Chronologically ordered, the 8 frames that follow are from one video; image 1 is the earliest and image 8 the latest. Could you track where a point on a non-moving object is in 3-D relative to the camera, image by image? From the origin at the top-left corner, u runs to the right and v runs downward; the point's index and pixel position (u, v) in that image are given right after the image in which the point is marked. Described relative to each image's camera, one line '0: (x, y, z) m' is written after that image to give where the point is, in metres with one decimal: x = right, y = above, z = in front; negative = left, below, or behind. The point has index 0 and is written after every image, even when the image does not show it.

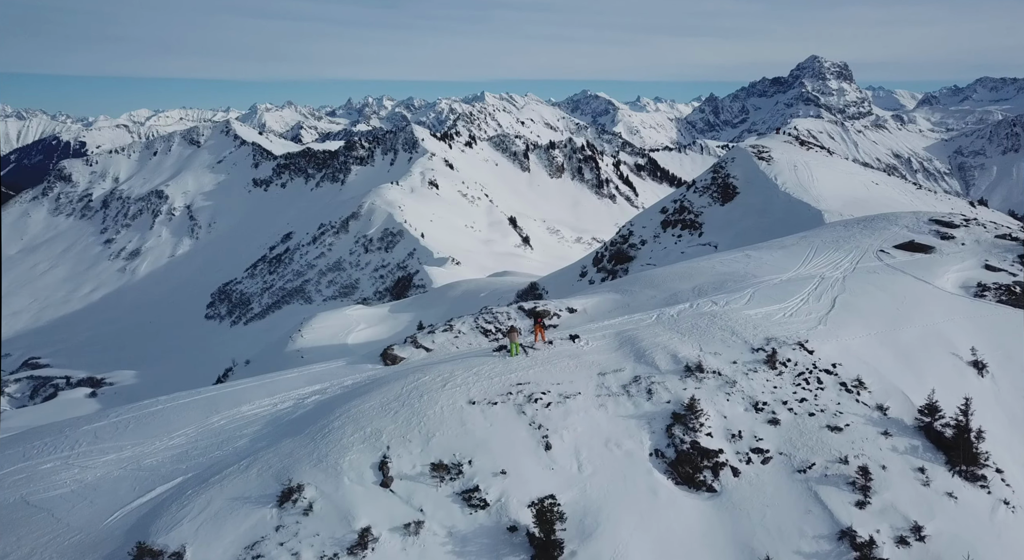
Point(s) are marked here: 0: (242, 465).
0: (-7.7, -5.4, +18.3) m
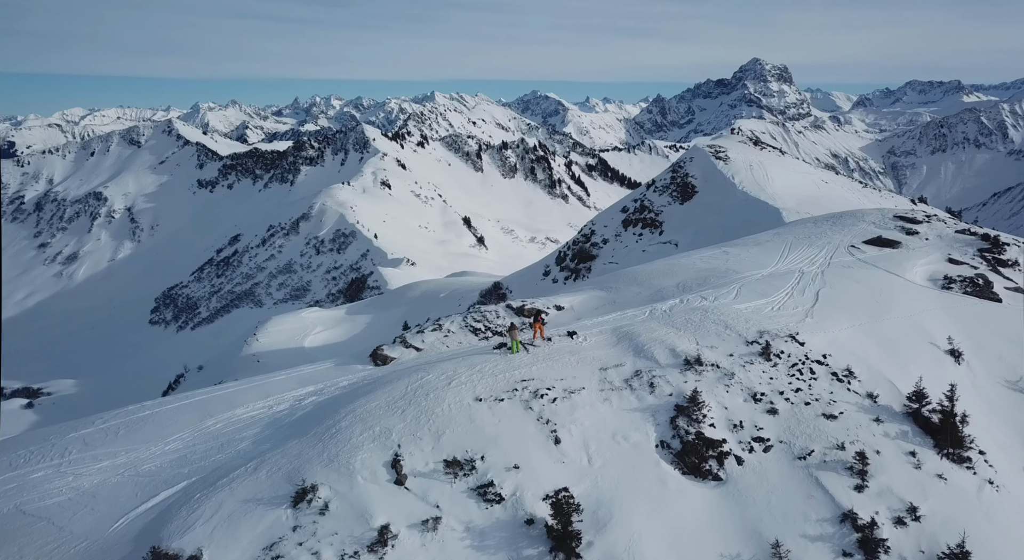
0: (-7.4, -5.4, +18.0) m
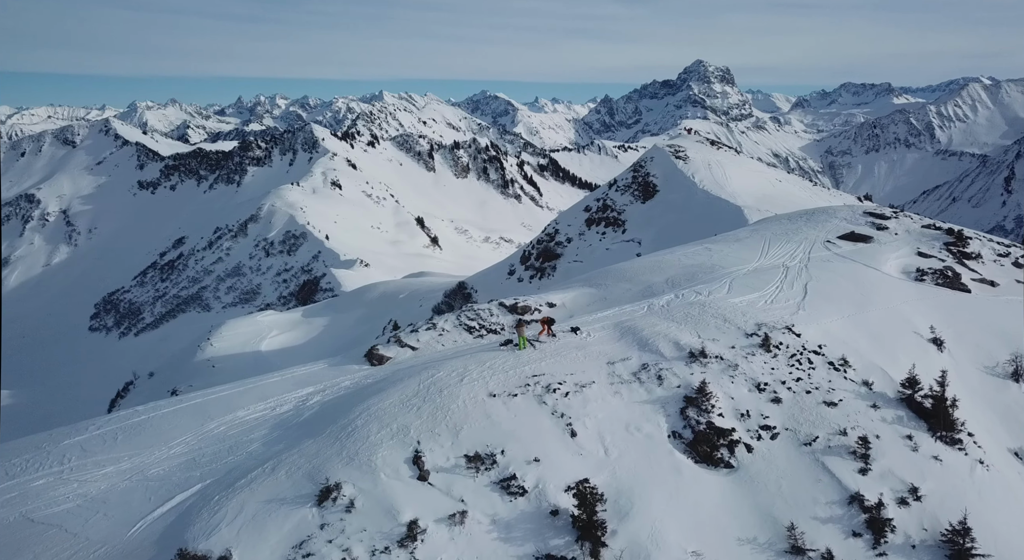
0: (-6.9, -5.3, +17.9) m
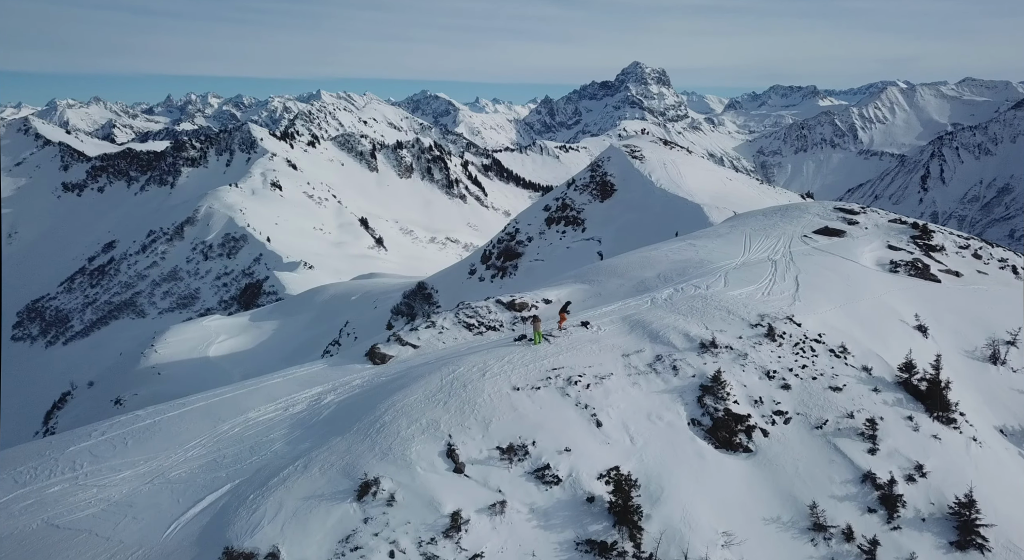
0: (-6.0, -5.2, +17.8) m
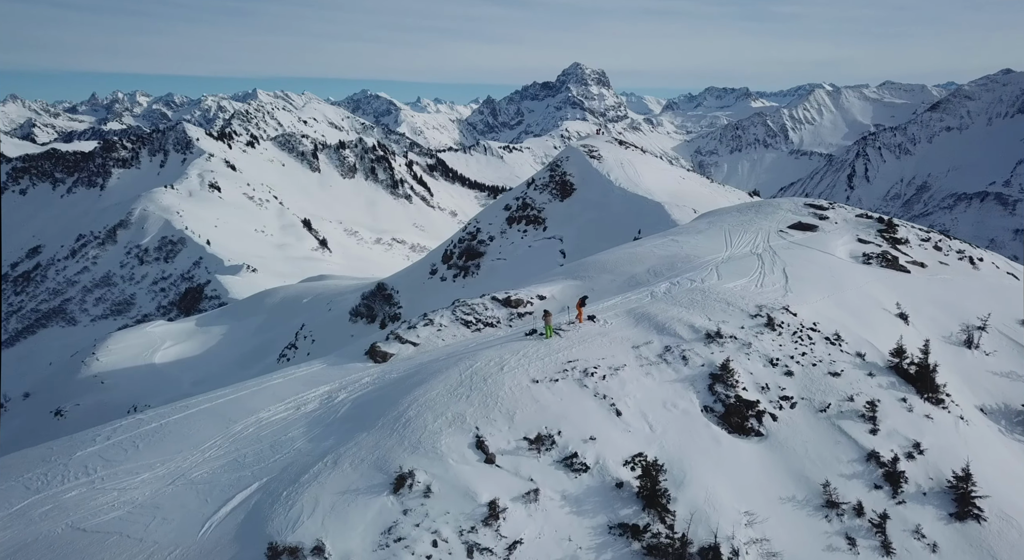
0: (-5.2, -5.2, +17.9) m
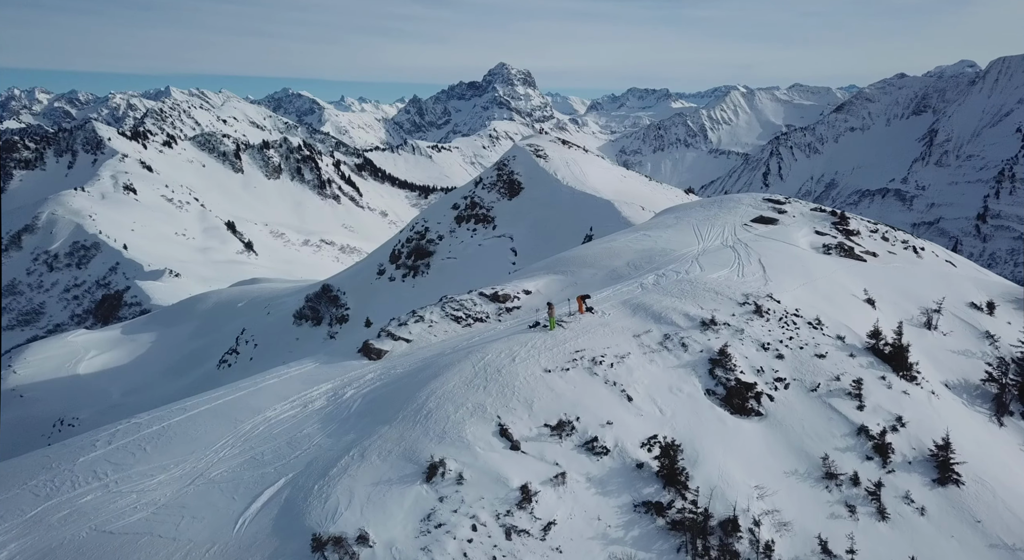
0: (-4.5, -5.0, +18.1) m
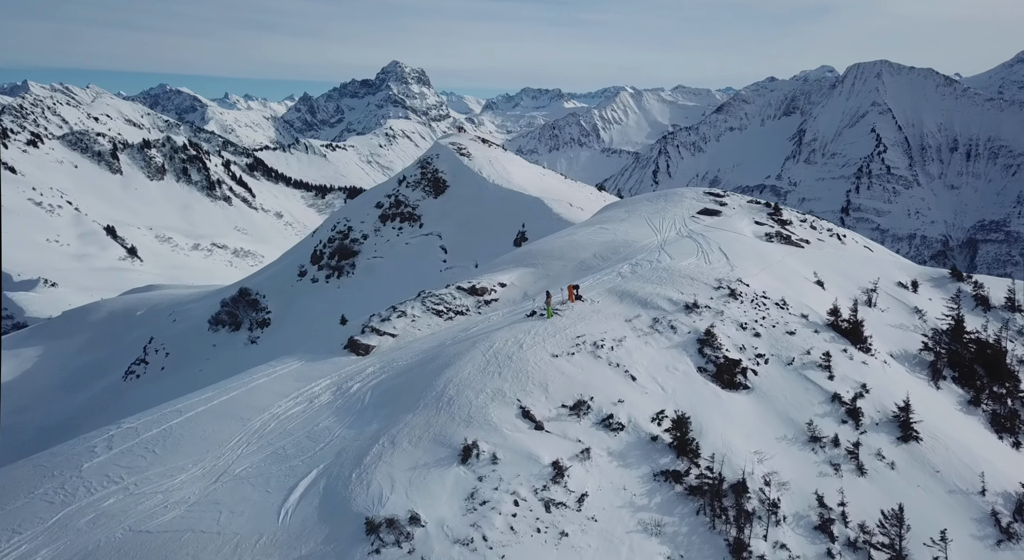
0: (-3.7, -4.8, +18.6) m
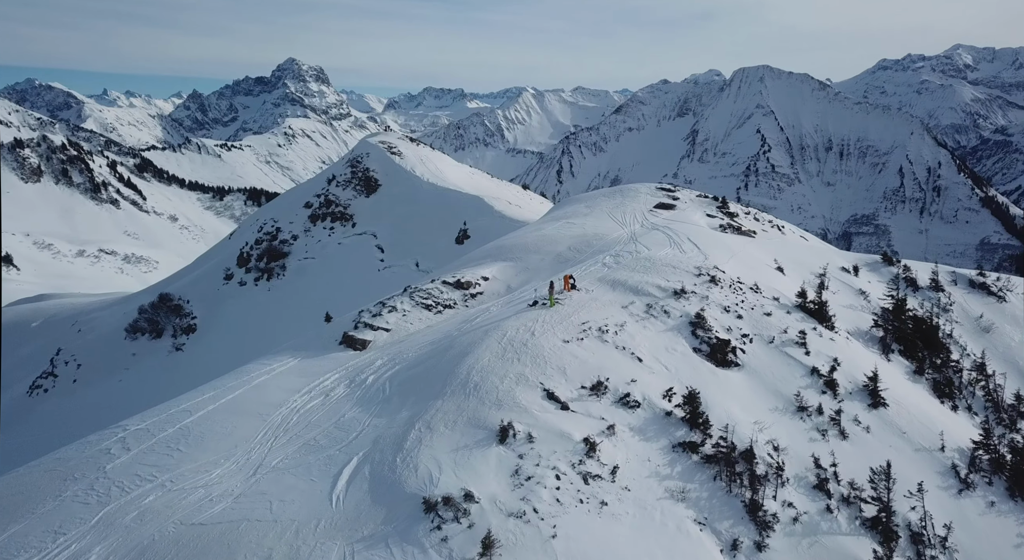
0: (-2.8, -4.6, +19.3) m
